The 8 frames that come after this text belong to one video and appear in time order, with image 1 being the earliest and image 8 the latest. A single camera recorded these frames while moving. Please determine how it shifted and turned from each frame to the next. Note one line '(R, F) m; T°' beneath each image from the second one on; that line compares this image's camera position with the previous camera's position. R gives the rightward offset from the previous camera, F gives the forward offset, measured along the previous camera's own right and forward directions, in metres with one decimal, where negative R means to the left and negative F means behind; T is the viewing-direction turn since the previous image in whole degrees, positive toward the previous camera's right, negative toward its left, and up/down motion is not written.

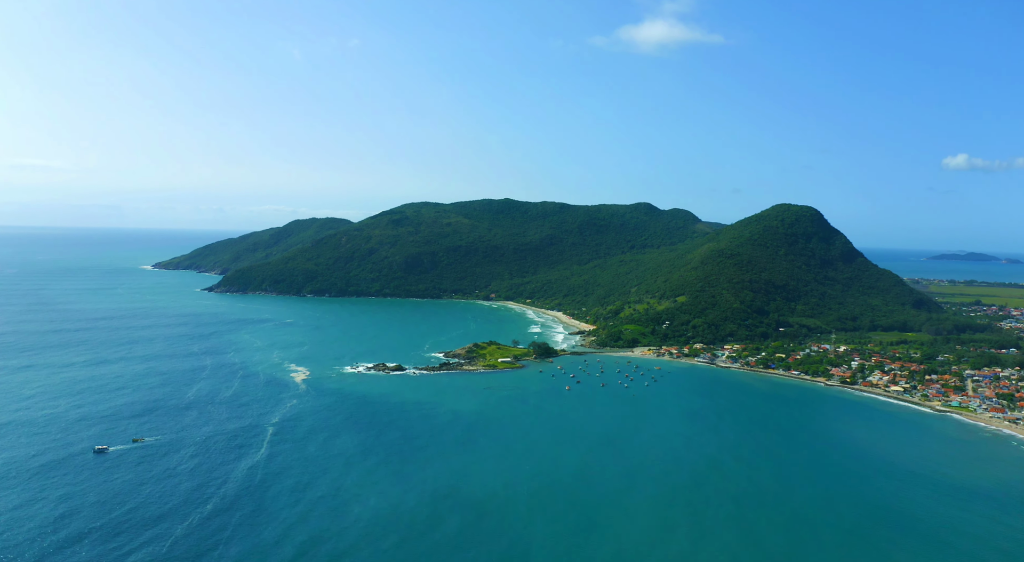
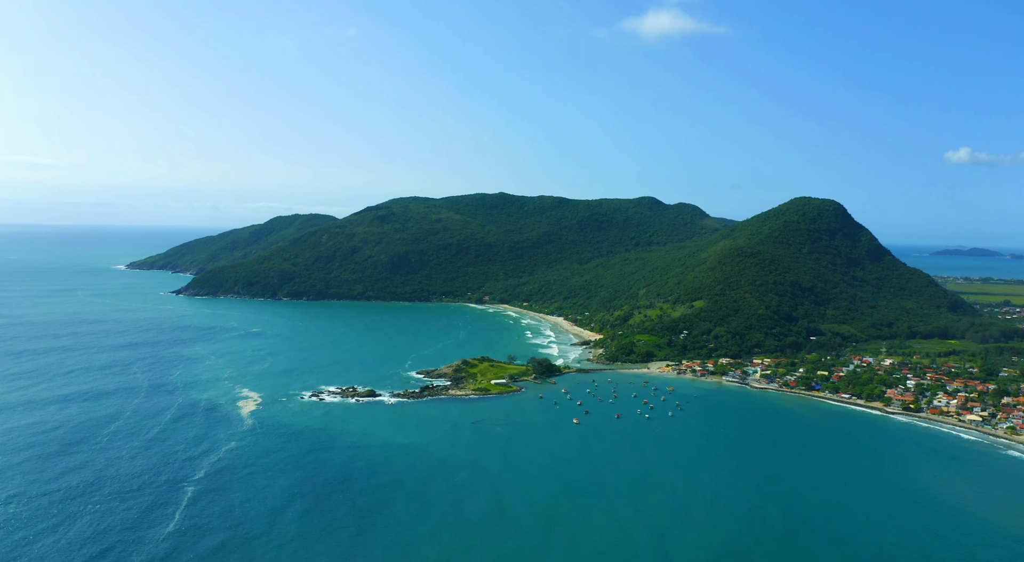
(+0.2, +27.0) m; 0°
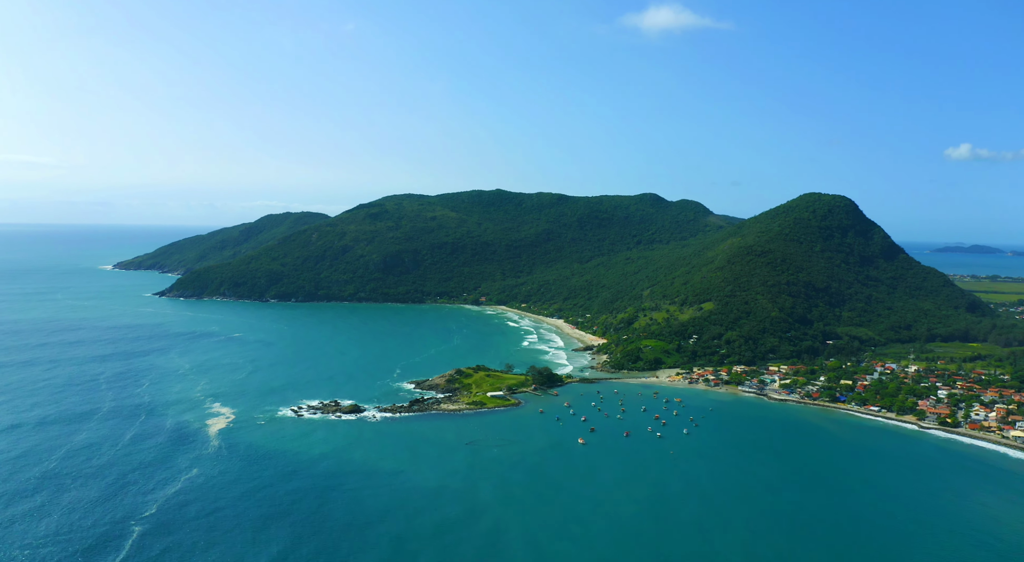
(+0.1, +12.0) m; 0°
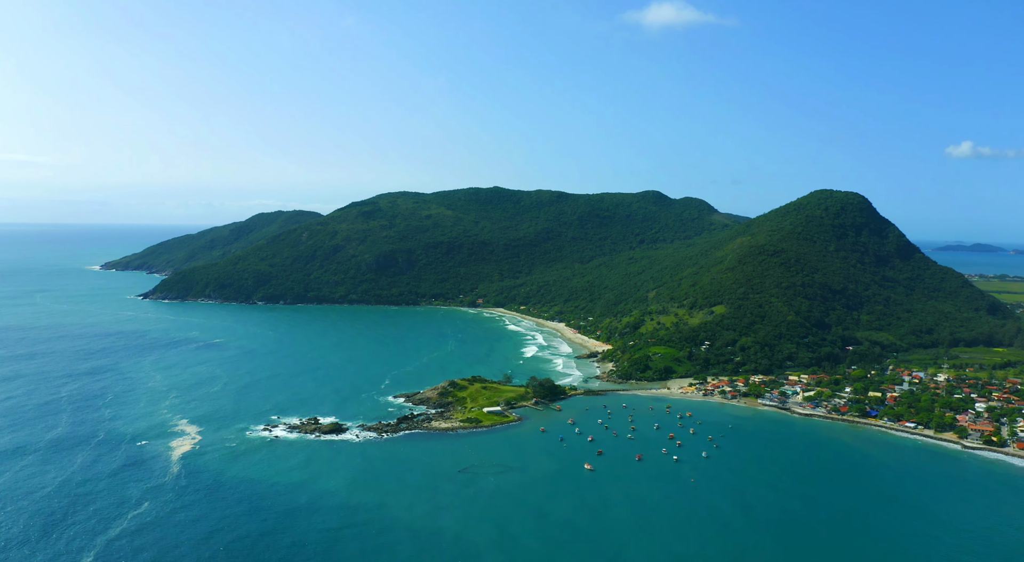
(0.0, +11.8) m; 0°
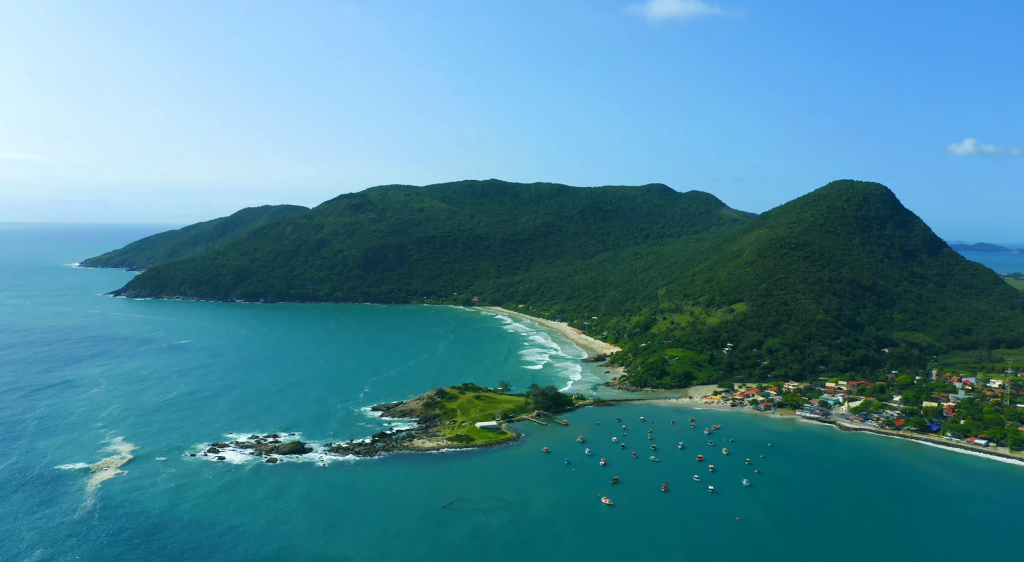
(0.0, +18.1) m; 0°
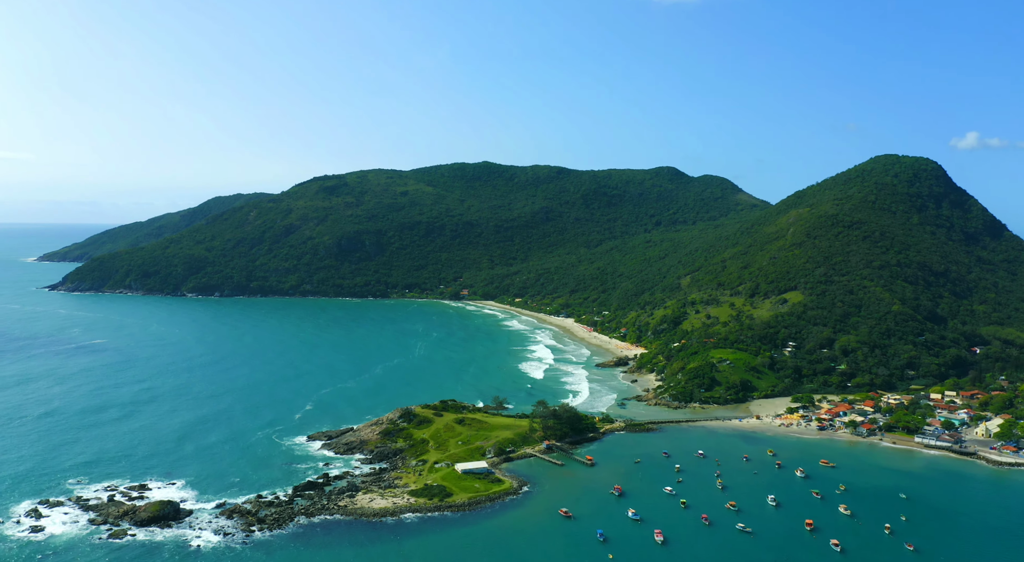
(-0.3, +33.0) m; 0°
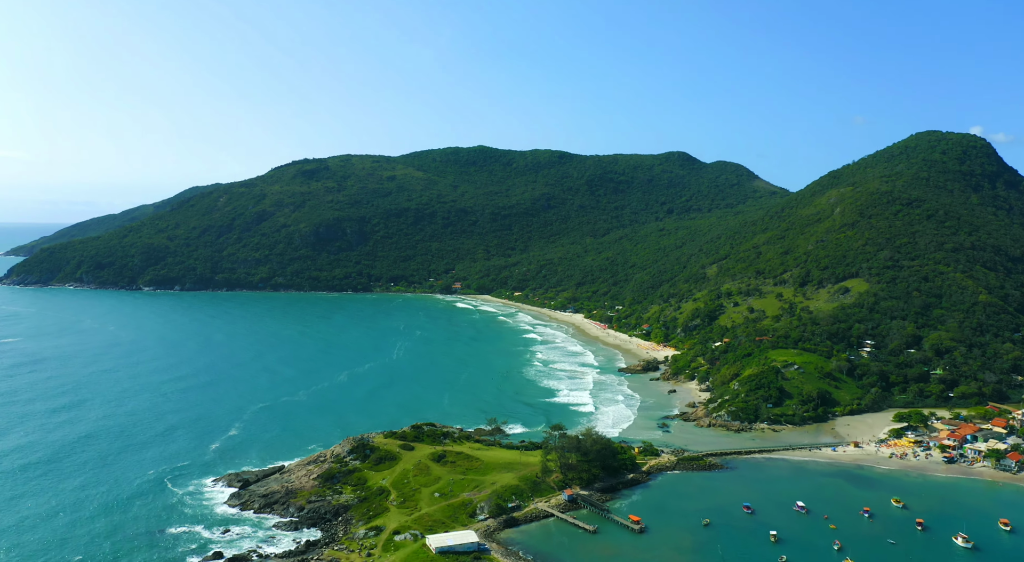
(-0.5, +23.7) m; 0°
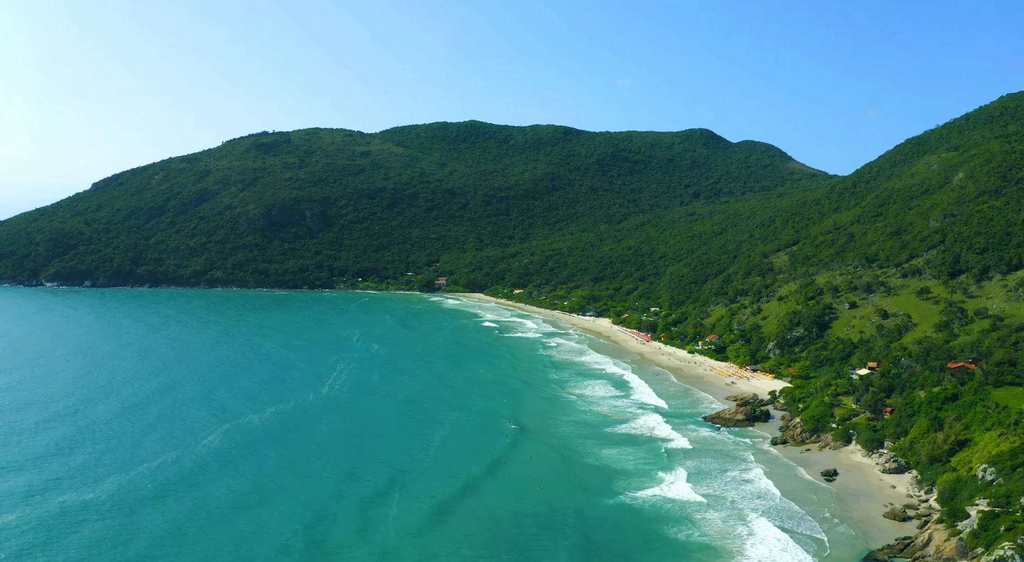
(-1.0, +37.8) m; 0°
